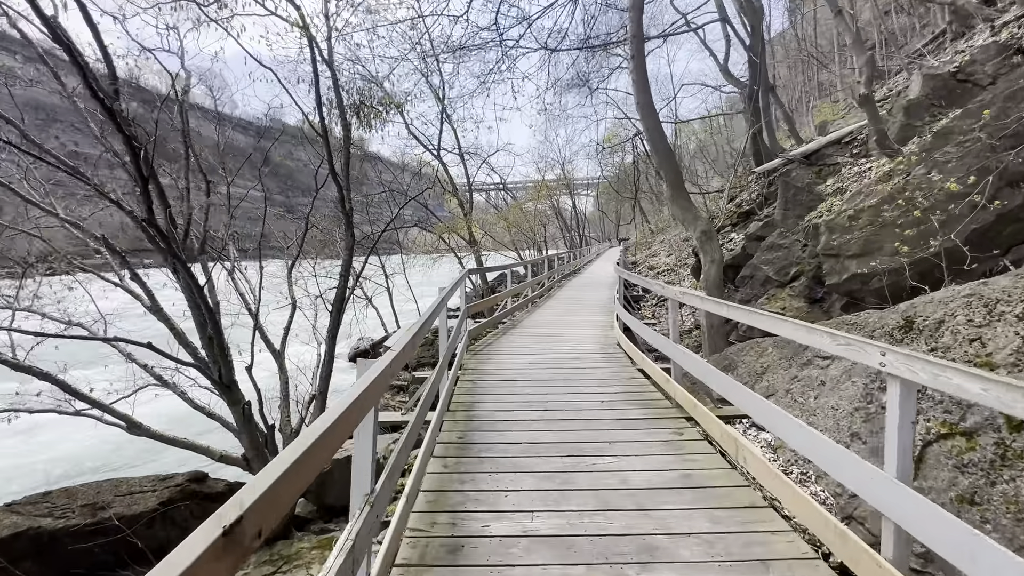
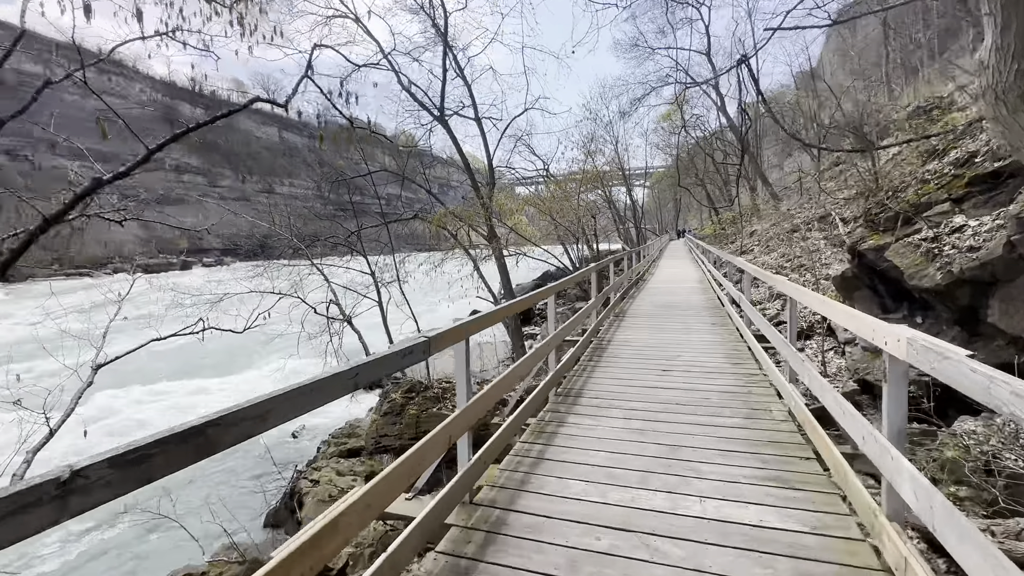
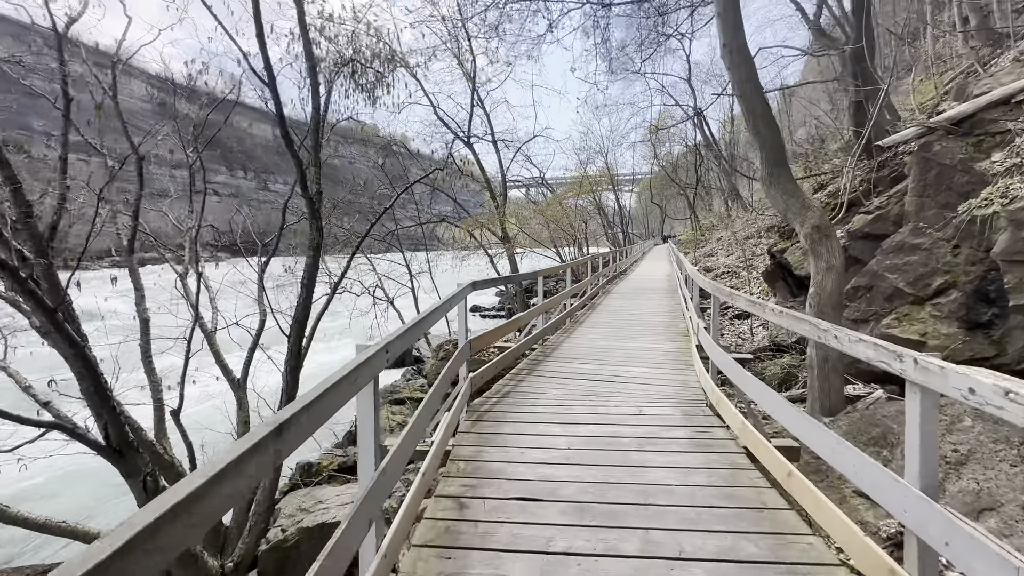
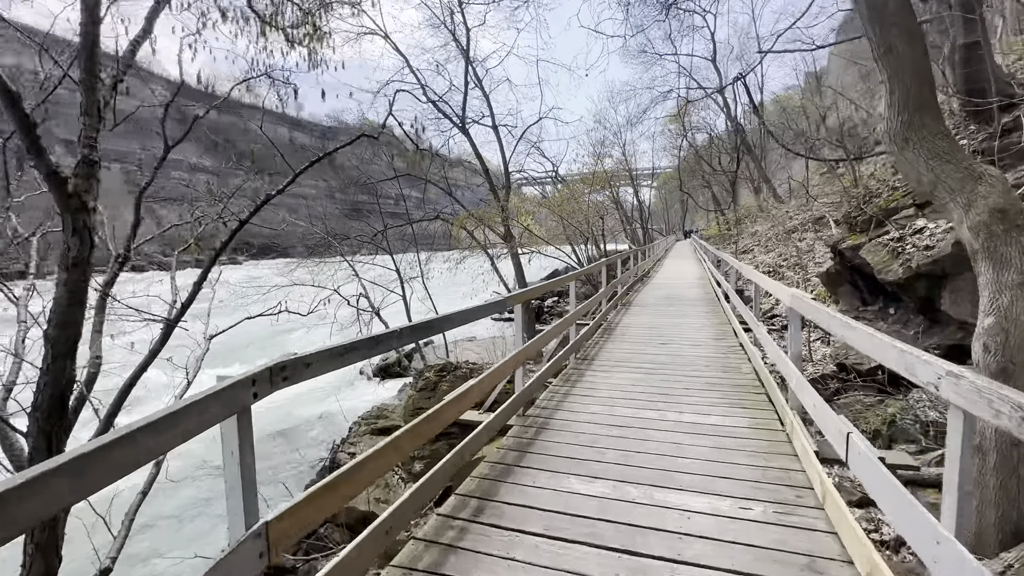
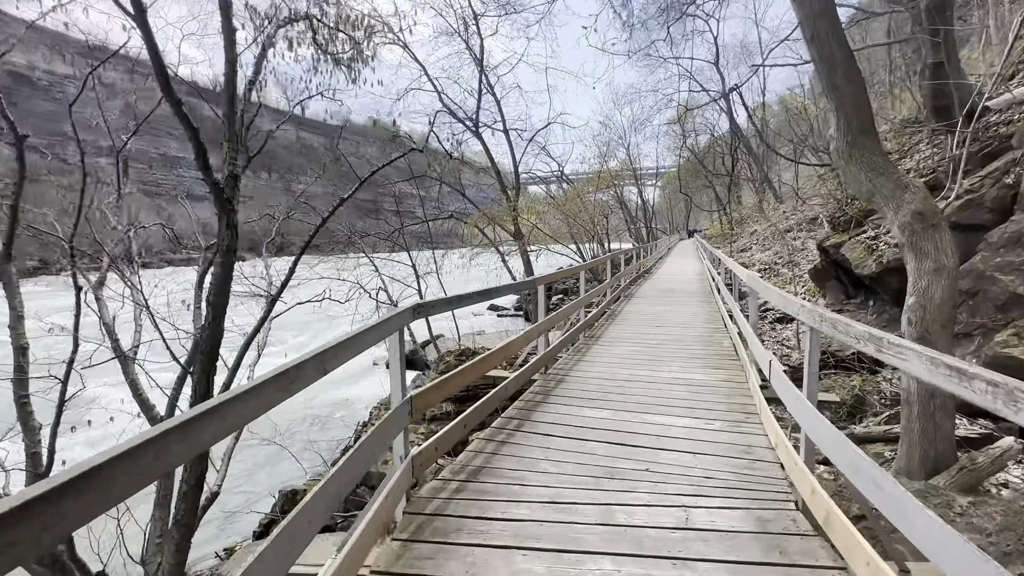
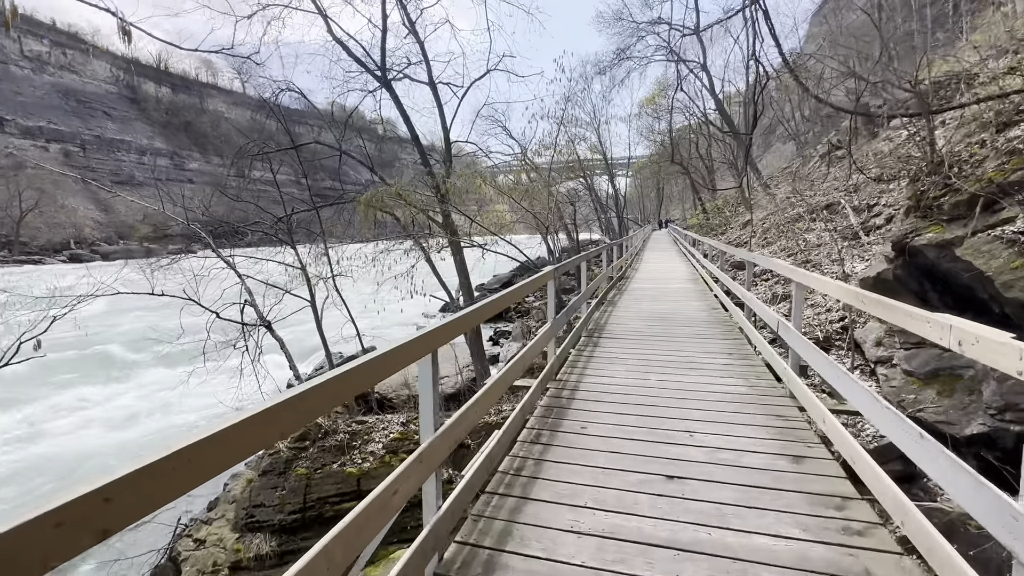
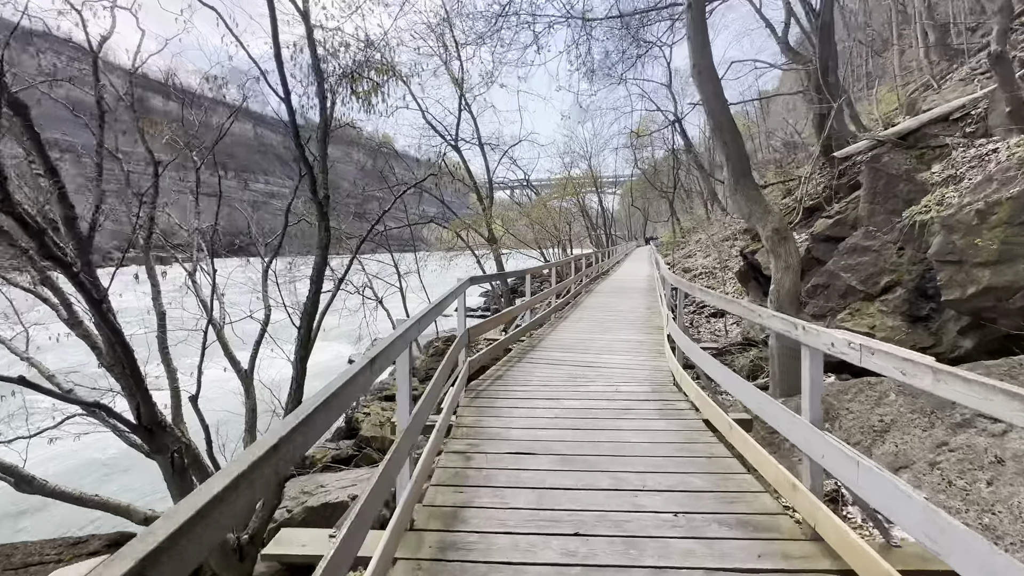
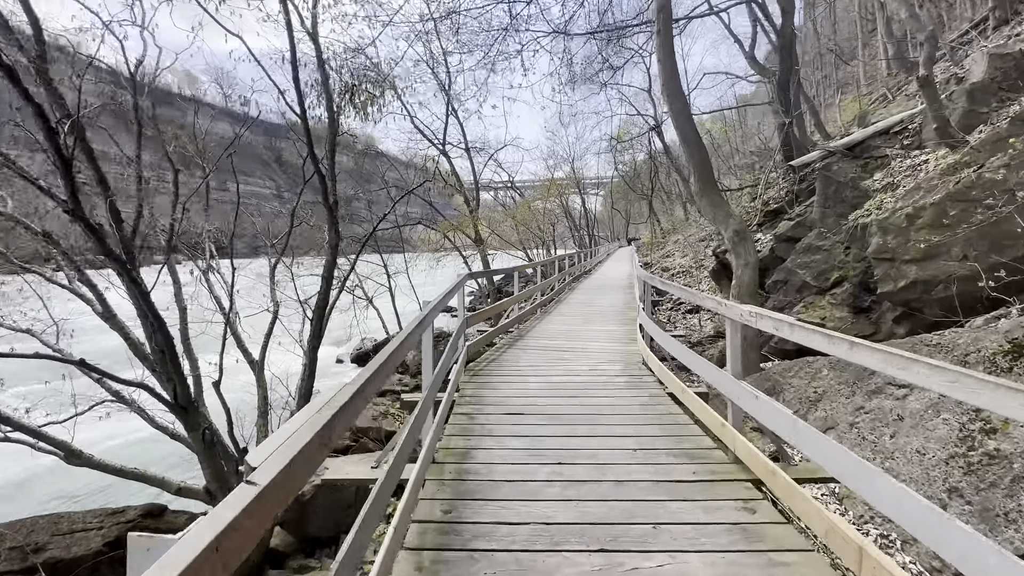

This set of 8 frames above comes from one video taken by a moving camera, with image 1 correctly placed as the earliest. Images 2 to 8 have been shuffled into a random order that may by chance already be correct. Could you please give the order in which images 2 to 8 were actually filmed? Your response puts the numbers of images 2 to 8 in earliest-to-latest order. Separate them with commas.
8, 7, 3, 5, 4, 2, 6
